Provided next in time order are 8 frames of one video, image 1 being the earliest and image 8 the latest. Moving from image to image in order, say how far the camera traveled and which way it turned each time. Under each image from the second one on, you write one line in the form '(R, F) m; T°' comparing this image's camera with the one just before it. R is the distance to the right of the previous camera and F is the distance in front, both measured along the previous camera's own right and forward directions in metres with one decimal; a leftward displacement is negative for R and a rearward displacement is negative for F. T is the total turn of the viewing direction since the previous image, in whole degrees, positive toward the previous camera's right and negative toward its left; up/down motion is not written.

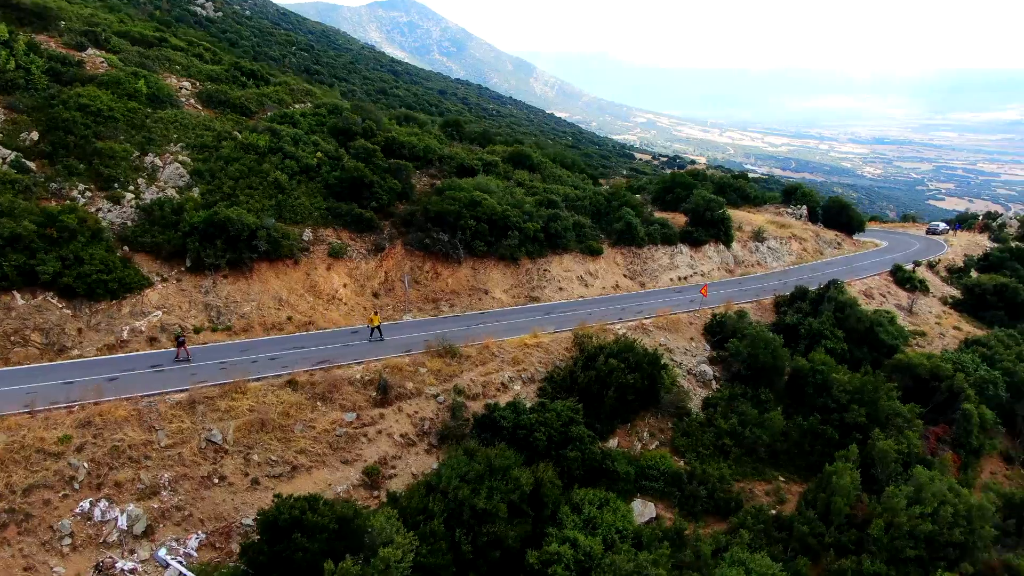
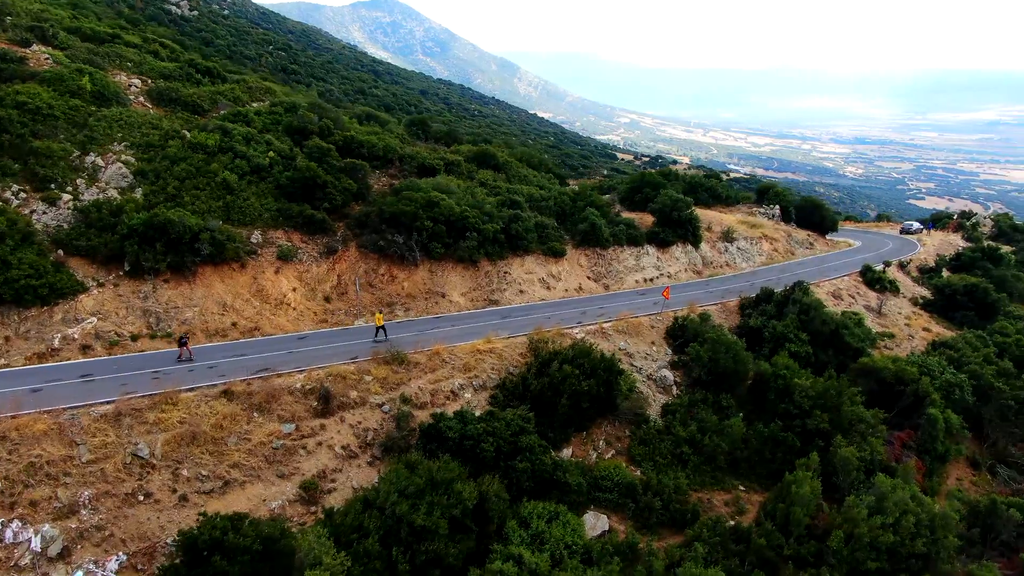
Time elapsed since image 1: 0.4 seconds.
(+0.9, +0.8) m; +1°
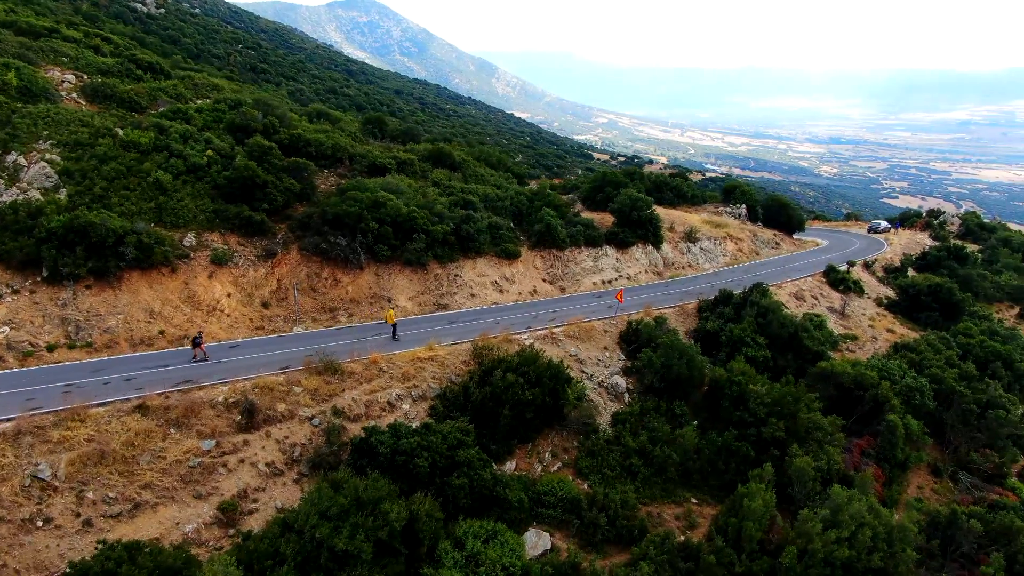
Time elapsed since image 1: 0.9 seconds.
(+0.9, +1.0) m; +1°
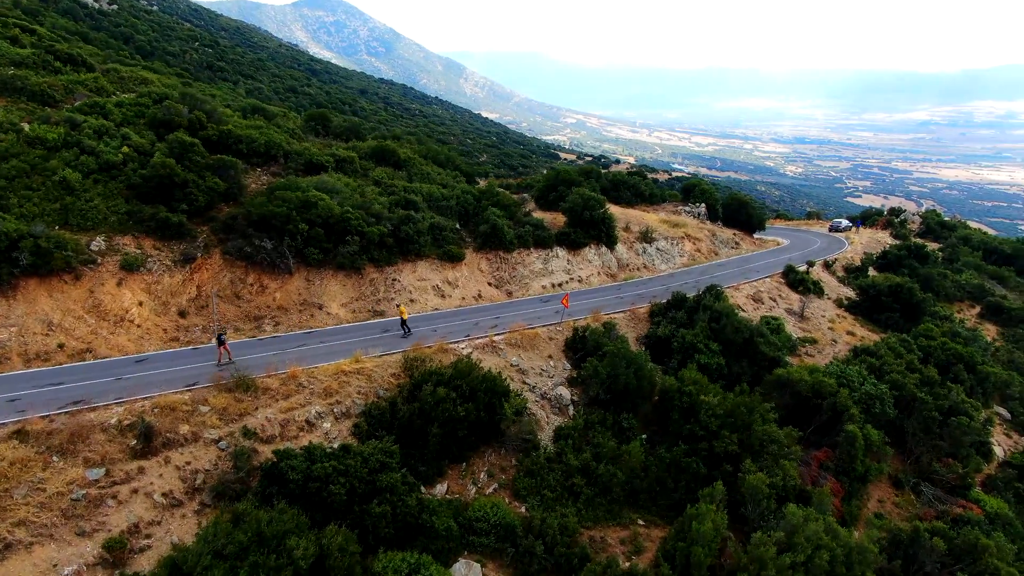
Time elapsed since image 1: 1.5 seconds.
(+0.9, +1.5) m; +2°
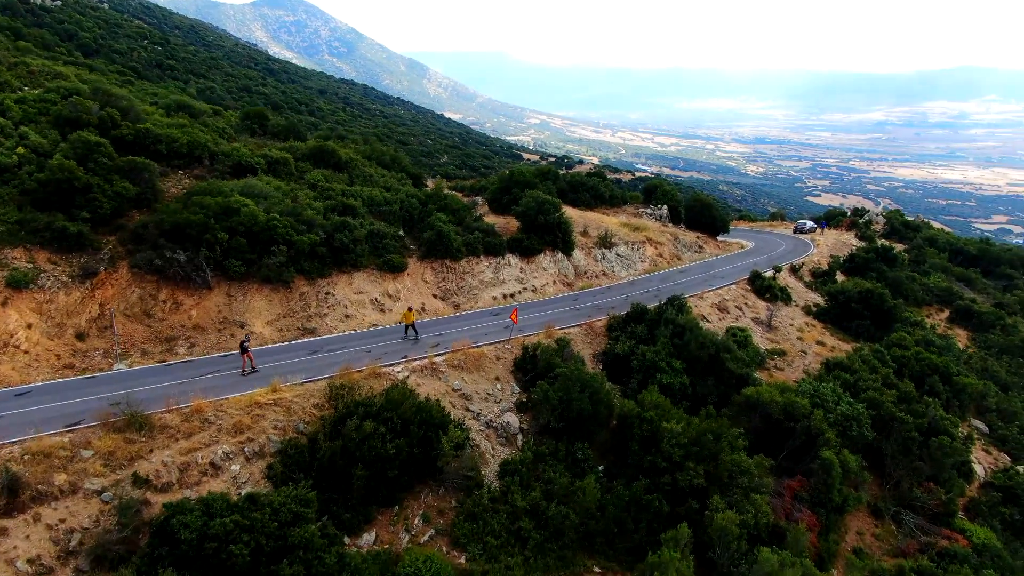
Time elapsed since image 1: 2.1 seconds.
(+0.6, +2.0) m; +2°
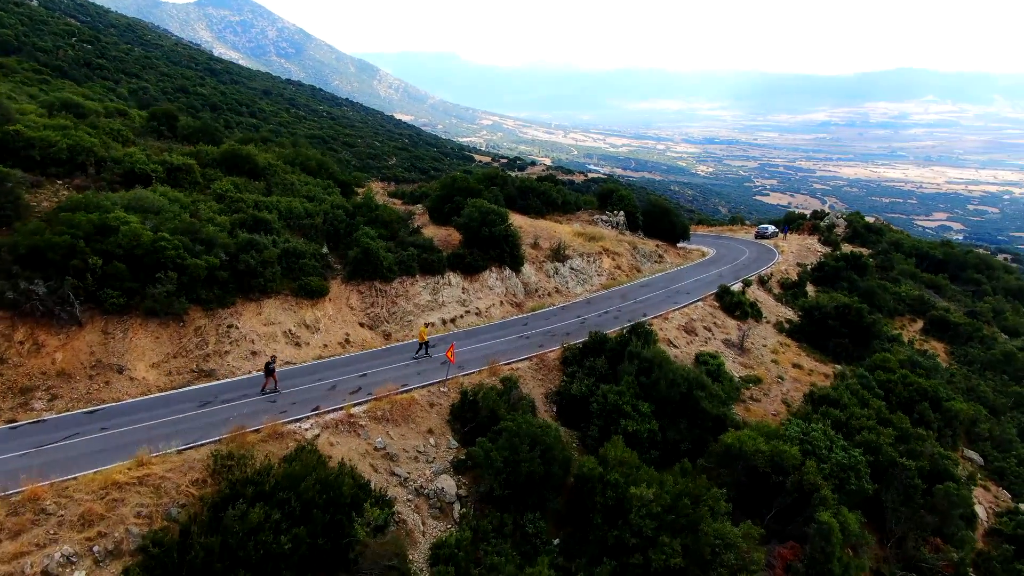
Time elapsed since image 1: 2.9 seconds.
(+0.4, +3.1) m; +3°
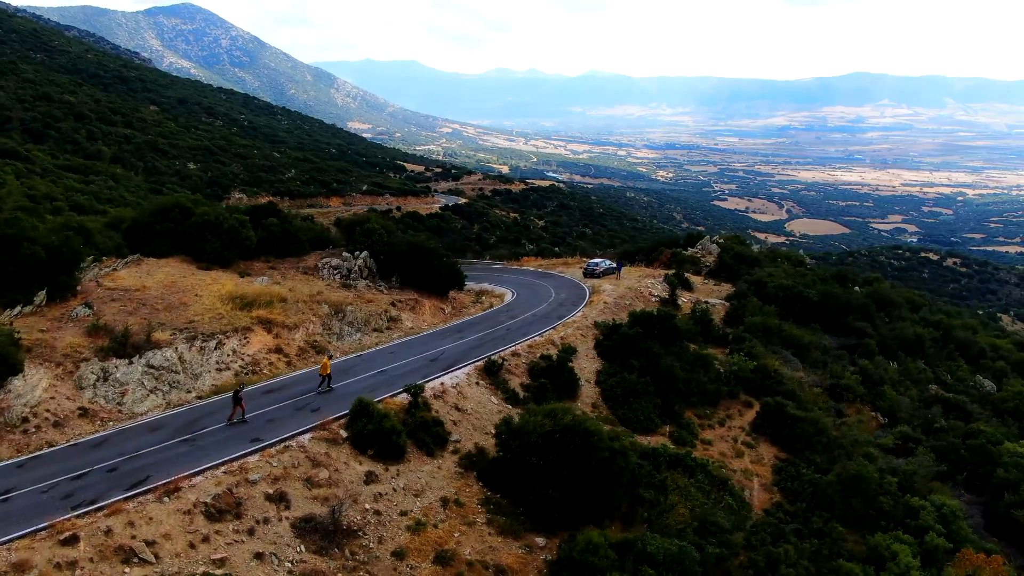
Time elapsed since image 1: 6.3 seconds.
(+9.4, +10.3) m; +2°
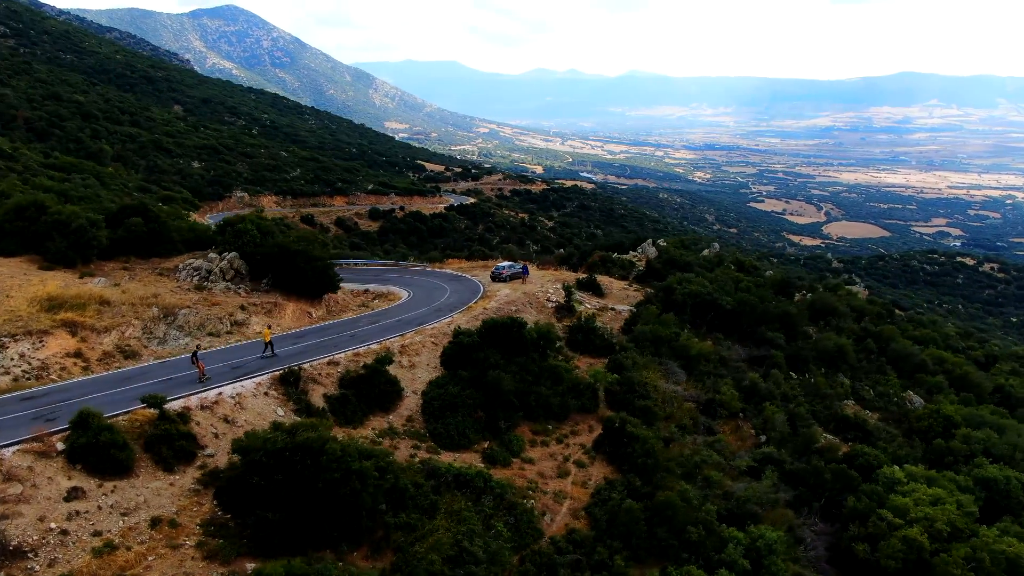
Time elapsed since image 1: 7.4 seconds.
(+5.6, +1.3) m; -3°
